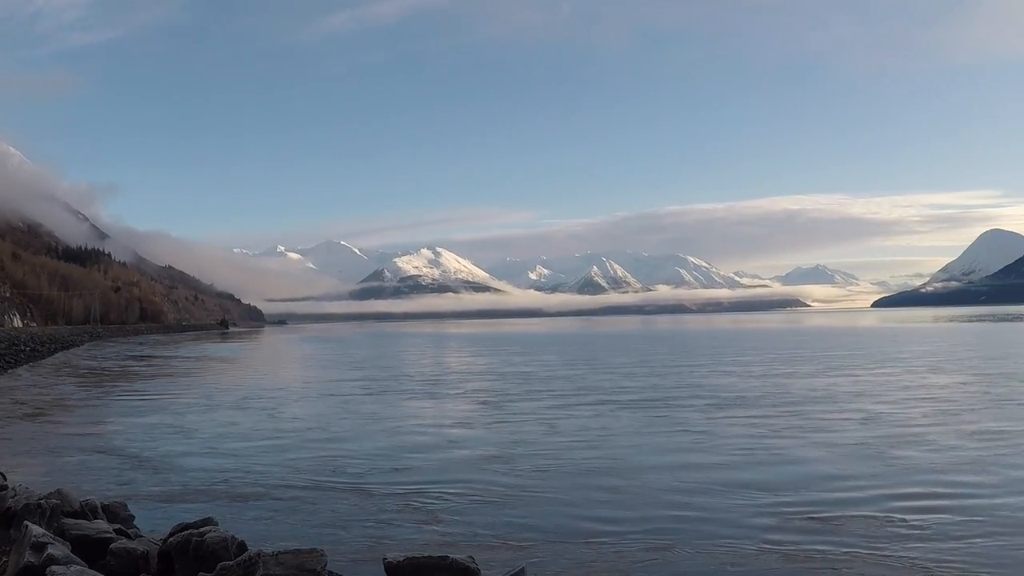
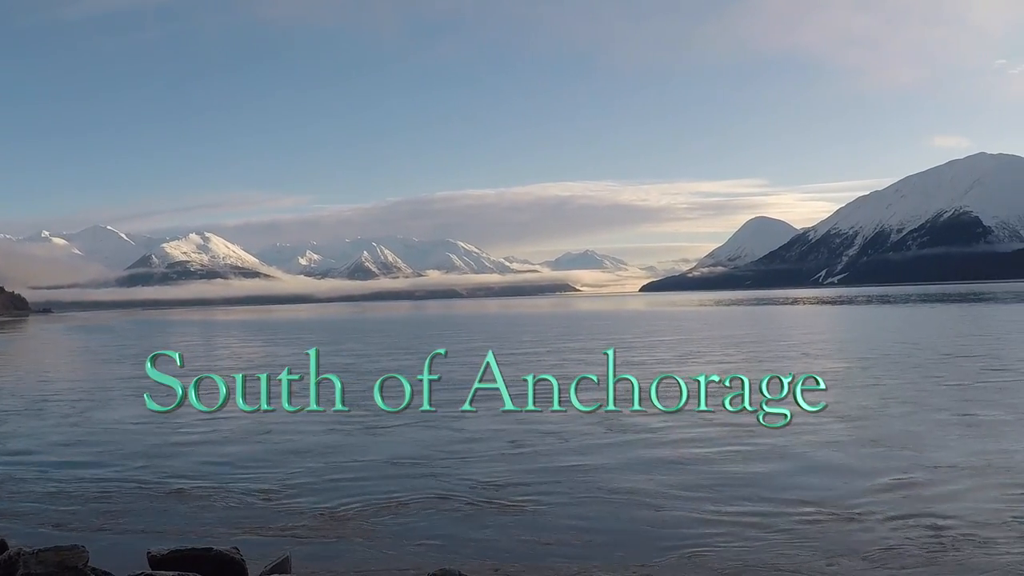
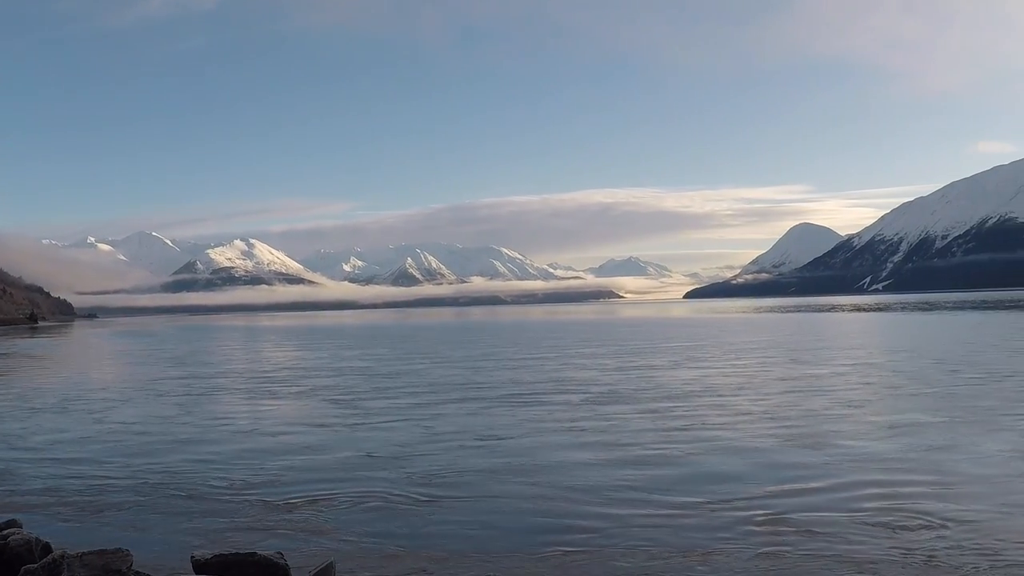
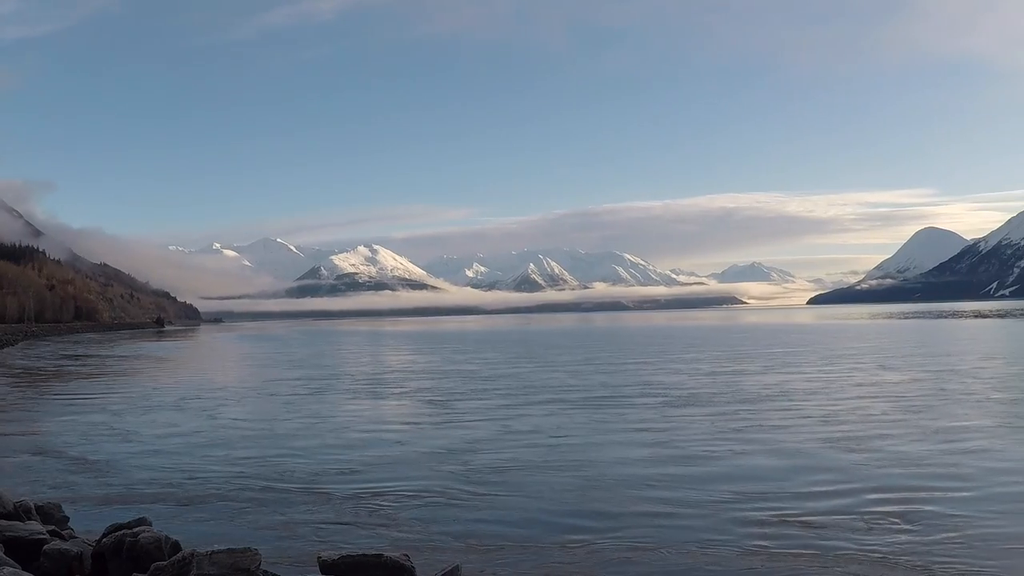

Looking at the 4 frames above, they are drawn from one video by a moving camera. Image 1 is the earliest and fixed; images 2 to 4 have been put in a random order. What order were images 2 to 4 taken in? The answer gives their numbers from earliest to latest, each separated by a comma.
4, 3, 2
